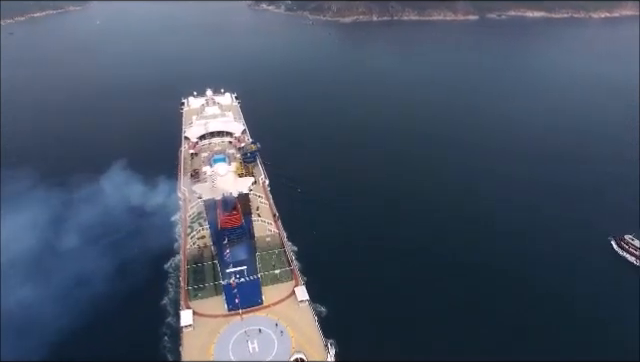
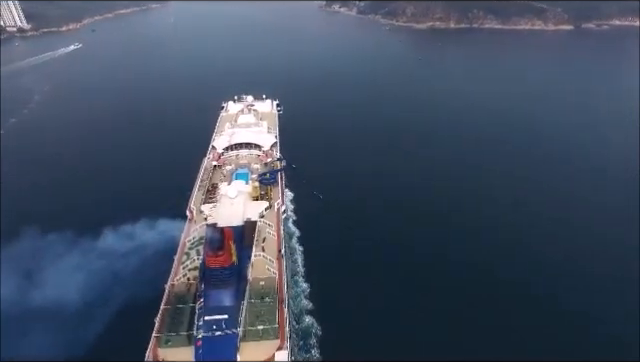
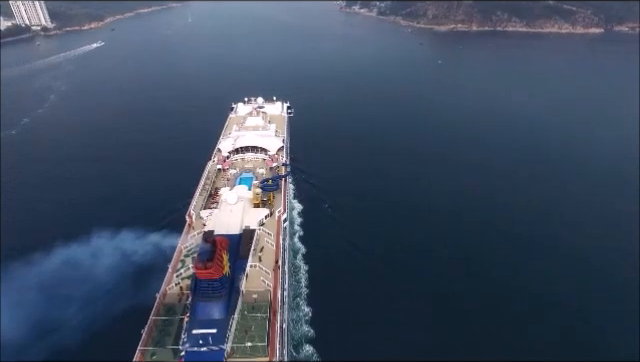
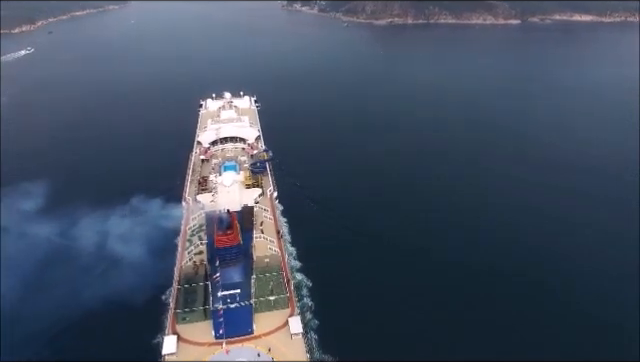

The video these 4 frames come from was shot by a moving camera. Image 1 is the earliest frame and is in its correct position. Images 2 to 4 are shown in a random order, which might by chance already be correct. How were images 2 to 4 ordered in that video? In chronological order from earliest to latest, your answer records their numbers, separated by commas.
4, 2, 3
